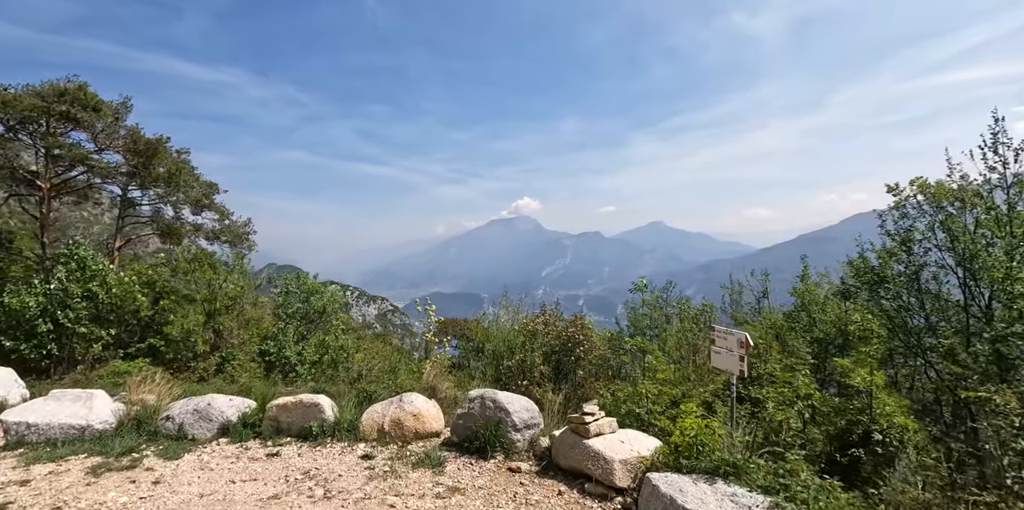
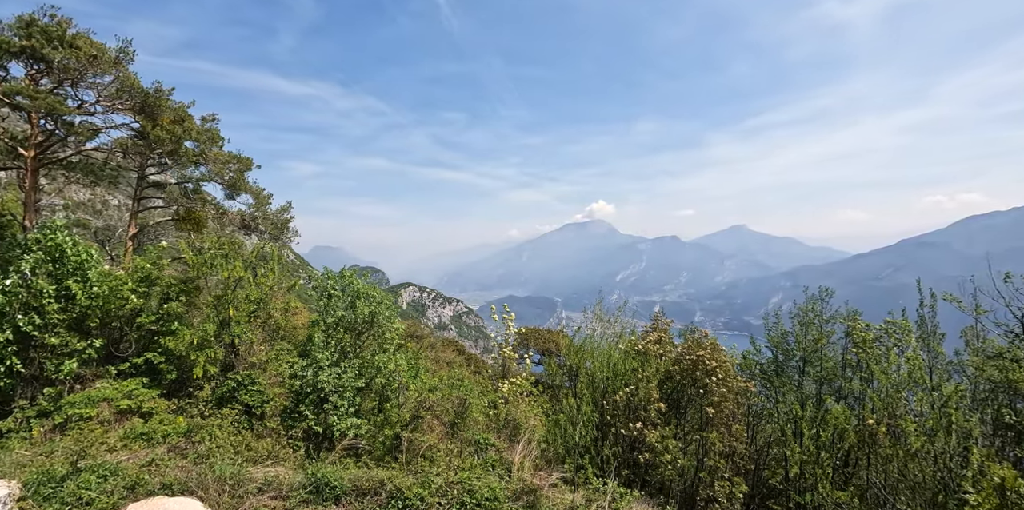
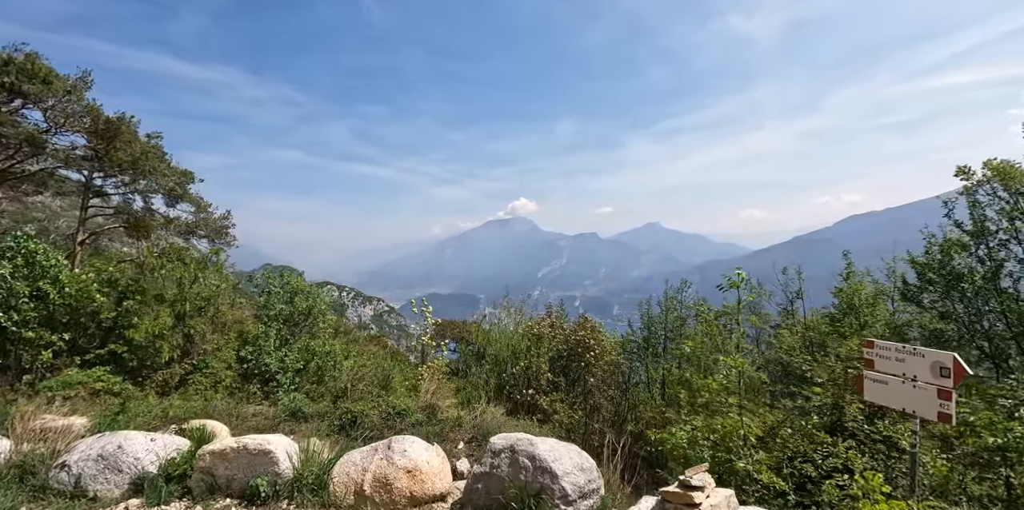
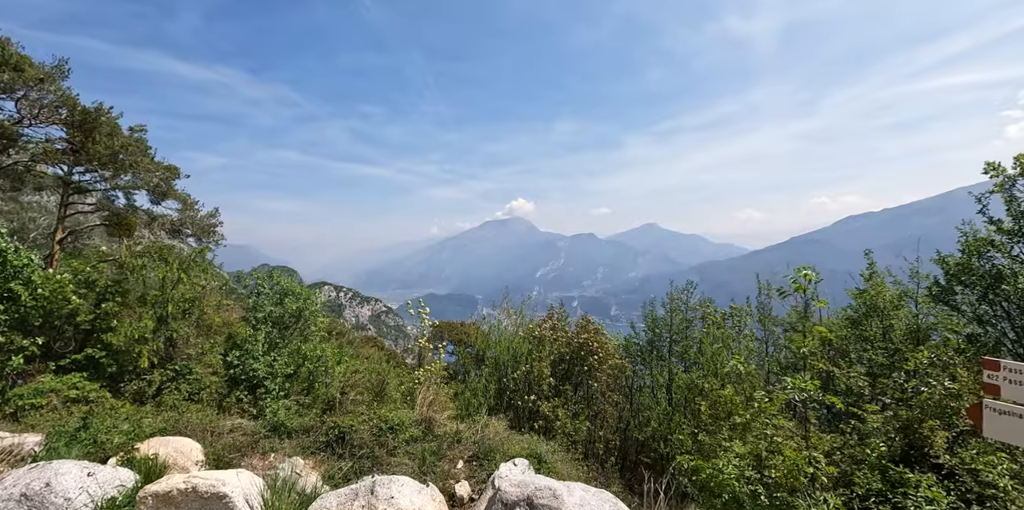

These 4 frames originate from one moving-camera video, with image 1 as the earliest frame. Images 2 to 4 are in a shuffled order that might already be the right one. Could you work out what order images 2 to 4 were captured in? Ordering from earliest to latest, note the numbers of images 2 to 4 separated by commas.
3, 4, 2
